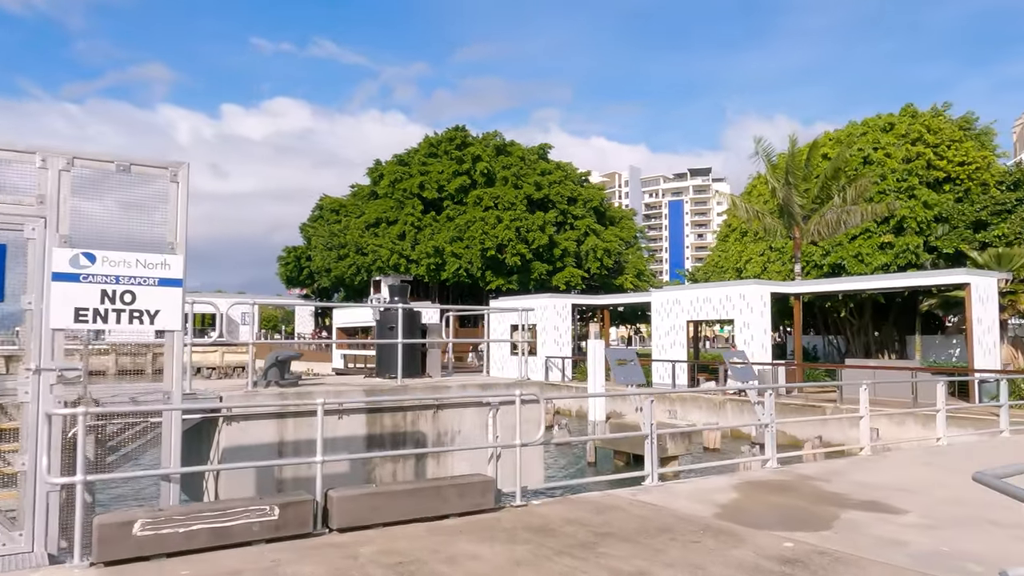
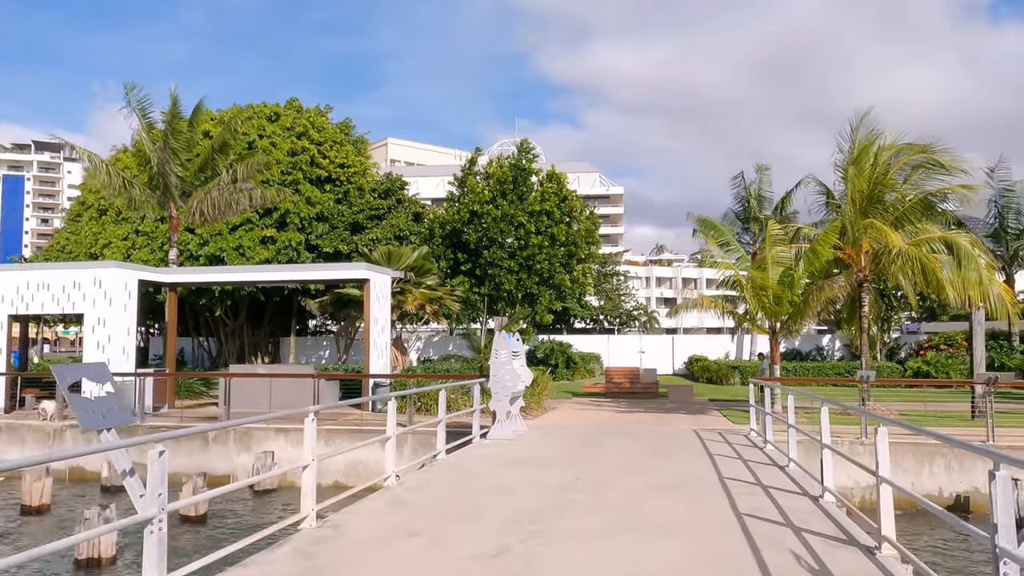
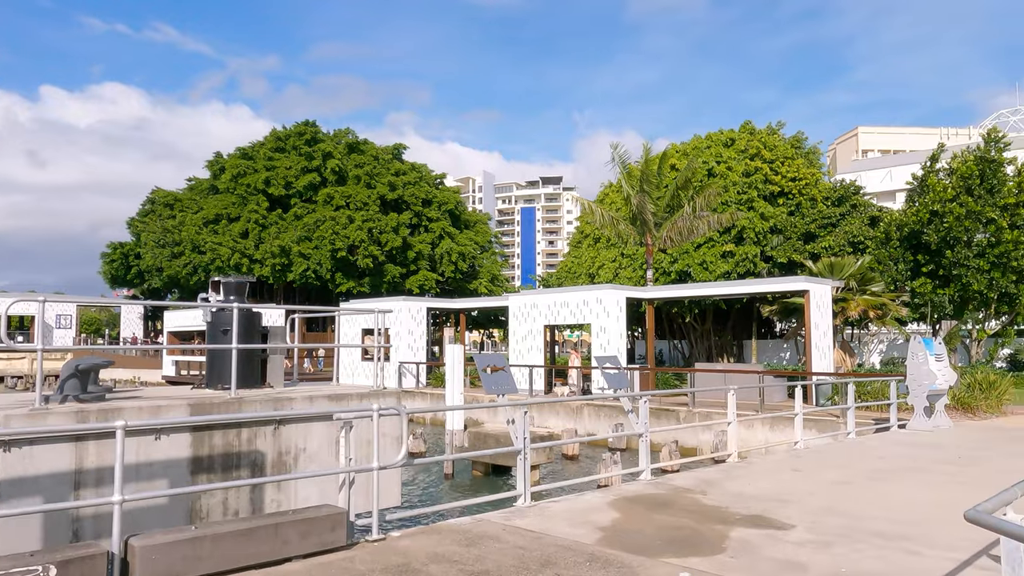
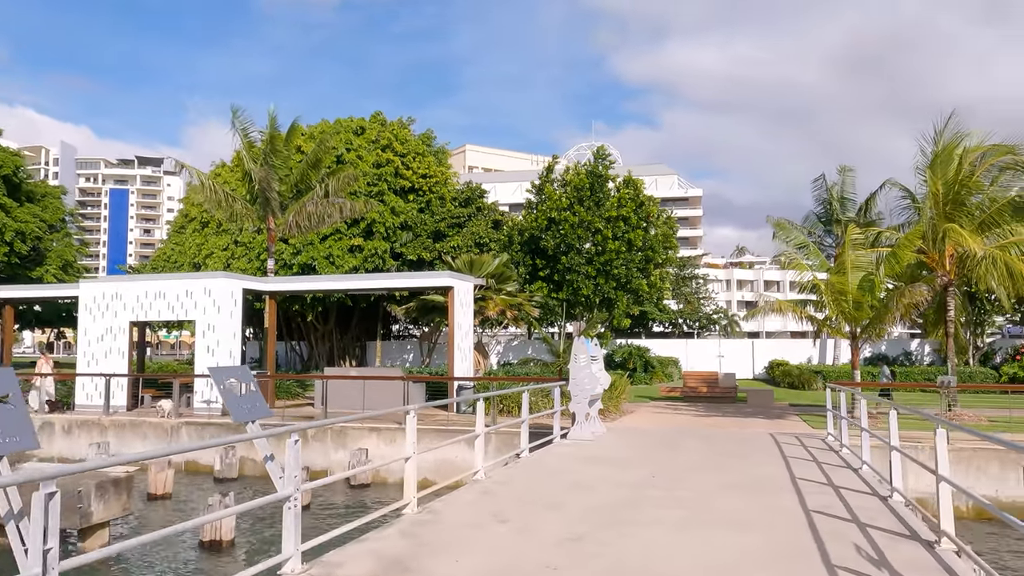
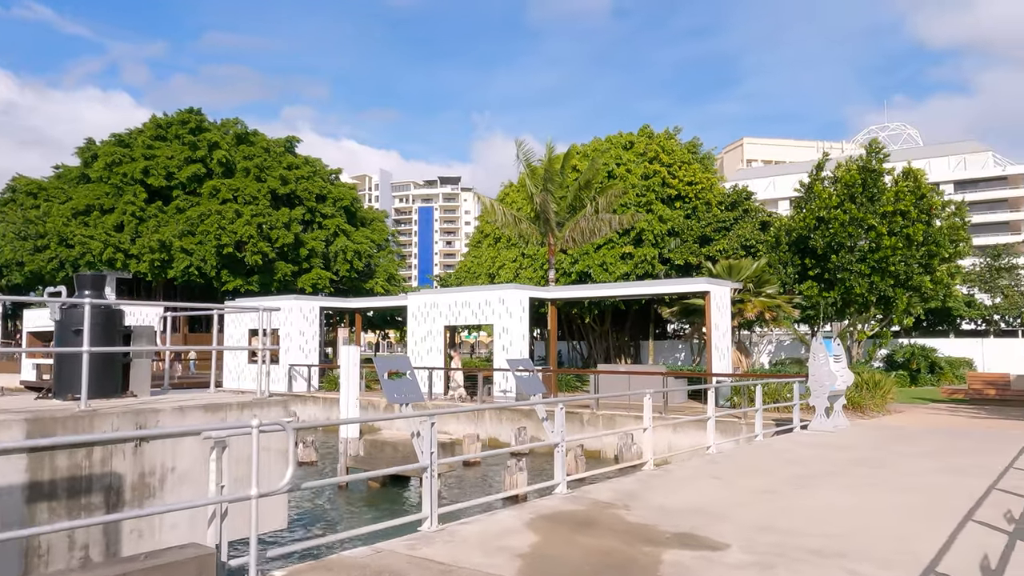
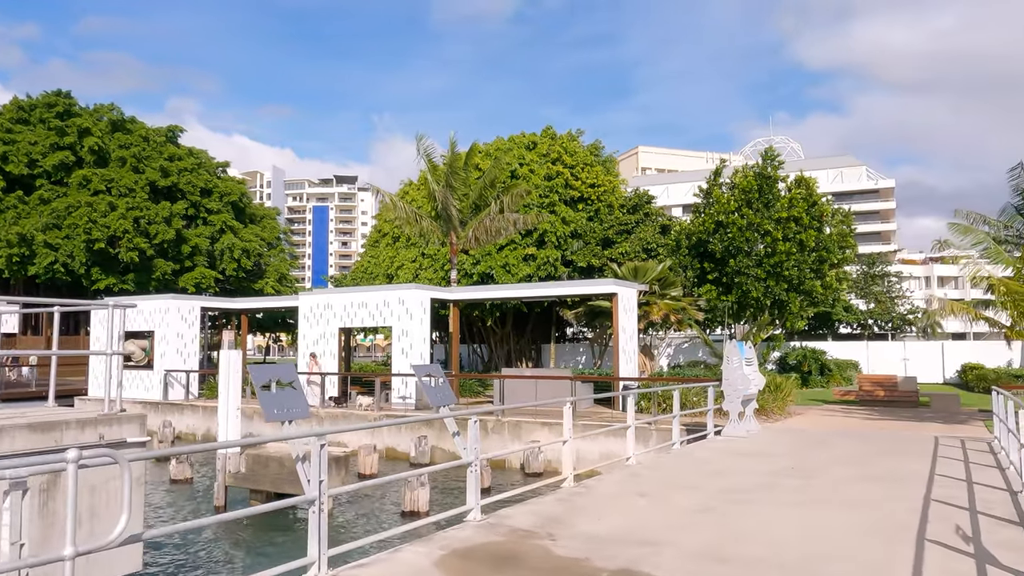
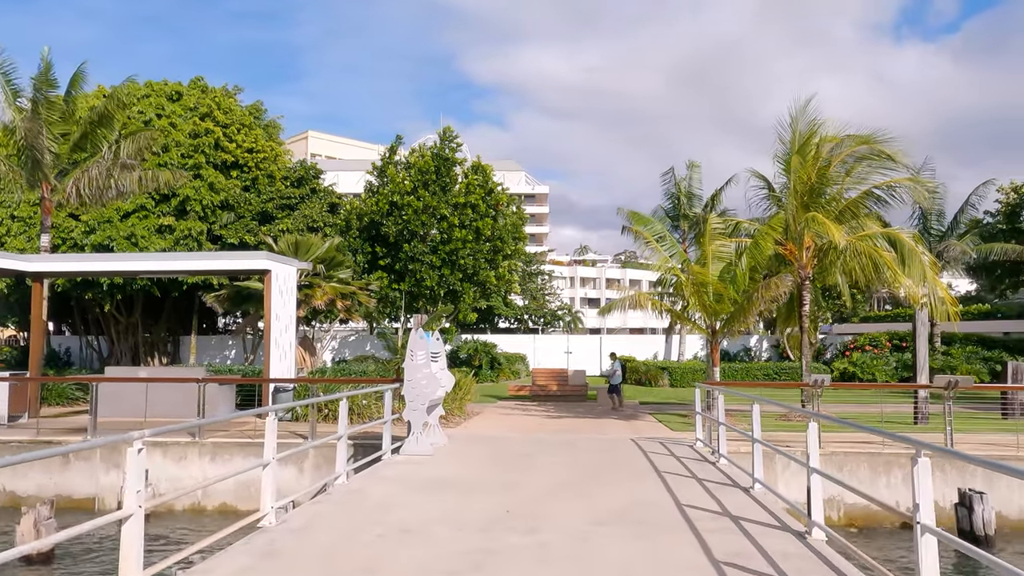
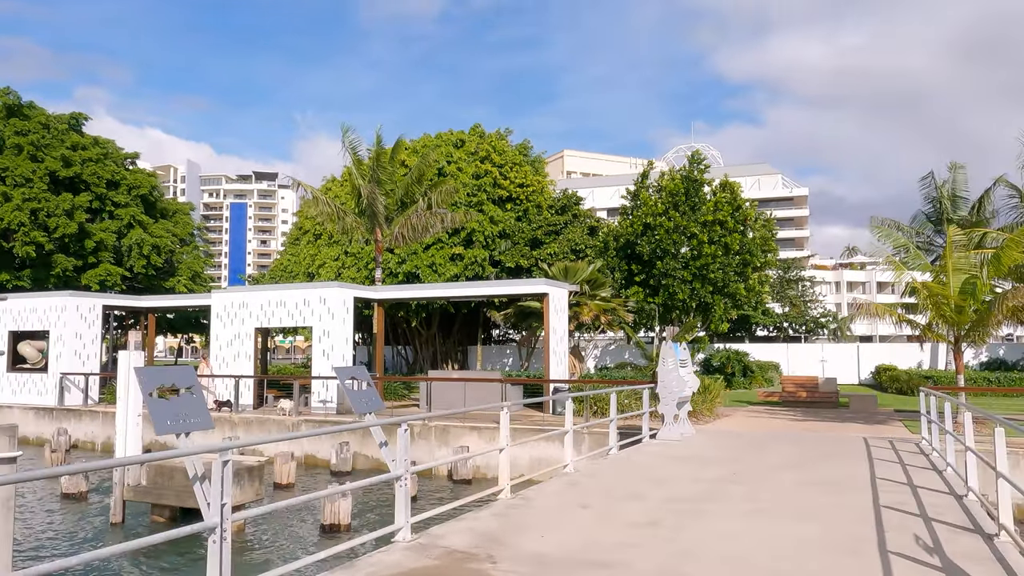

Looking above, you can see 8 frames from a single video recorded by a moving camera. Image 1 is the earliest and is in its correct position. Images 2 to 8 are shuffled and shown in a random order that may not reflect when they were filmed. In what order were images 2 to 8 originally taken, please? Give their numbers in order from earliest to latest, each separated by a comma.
3, 5, 6, 8, 4, 2, 7
